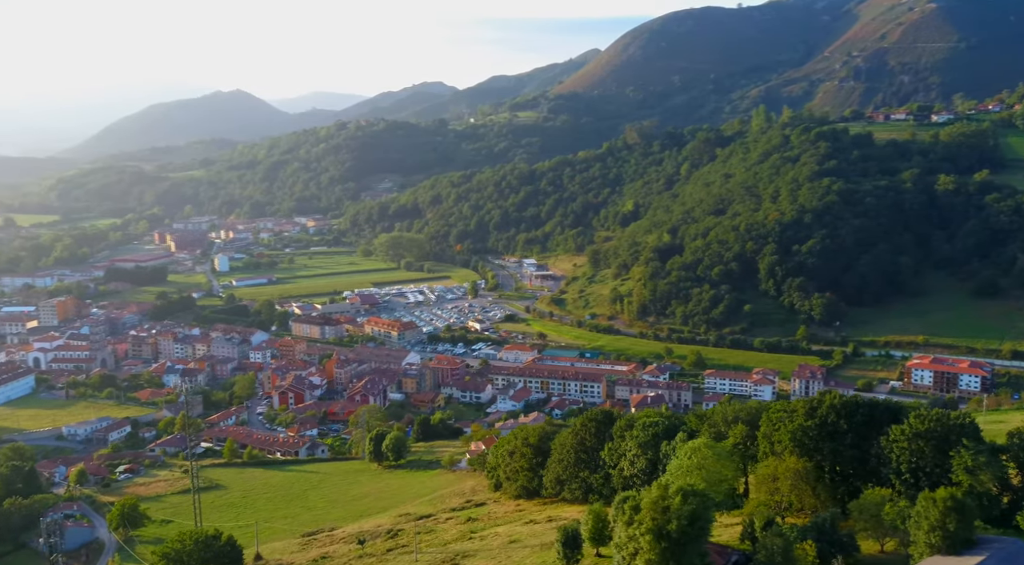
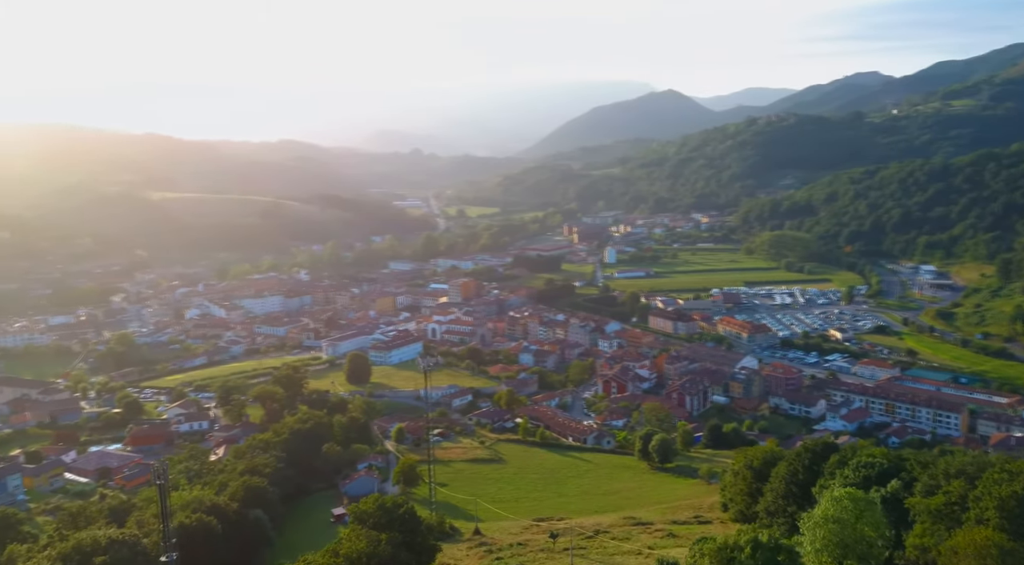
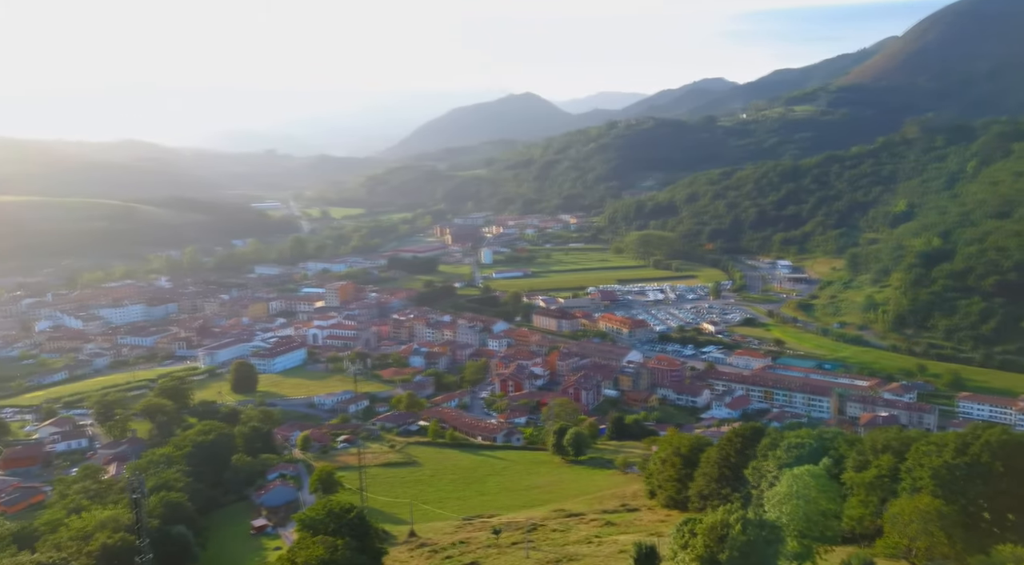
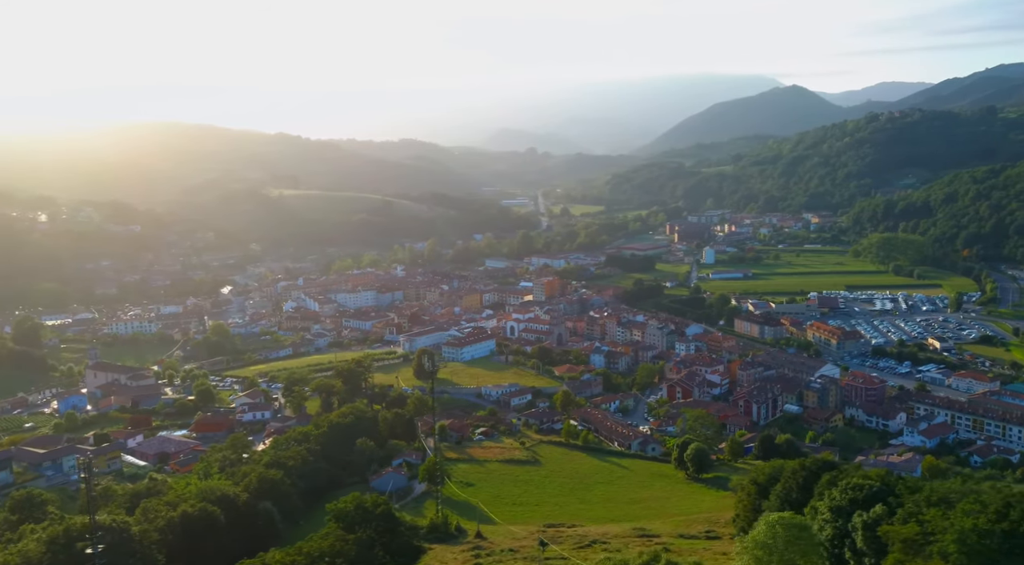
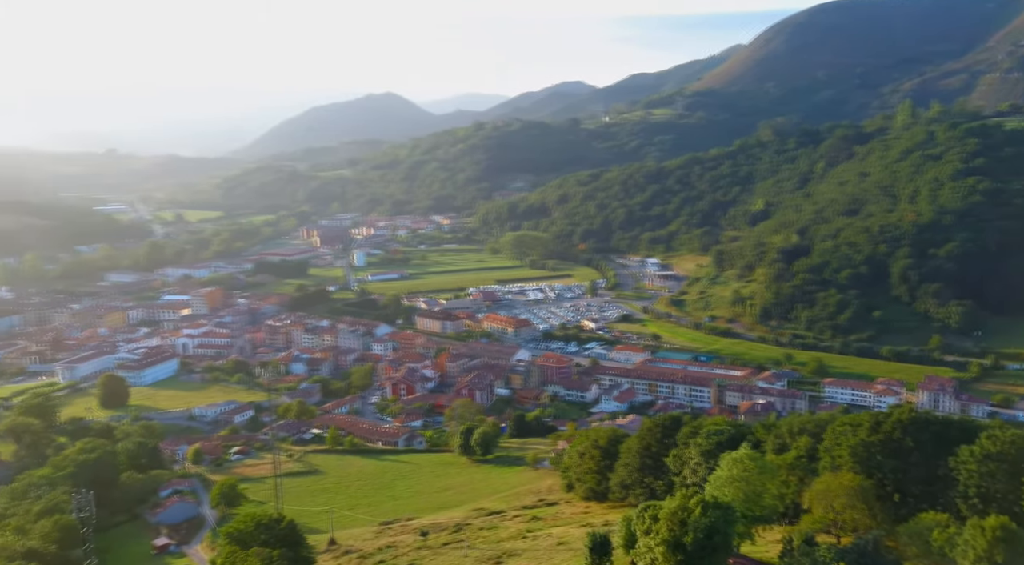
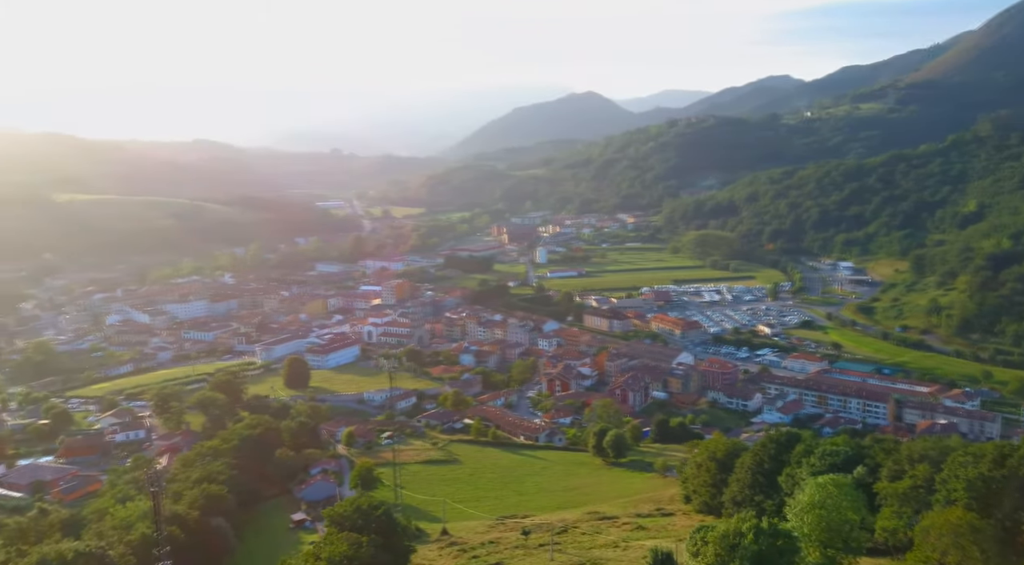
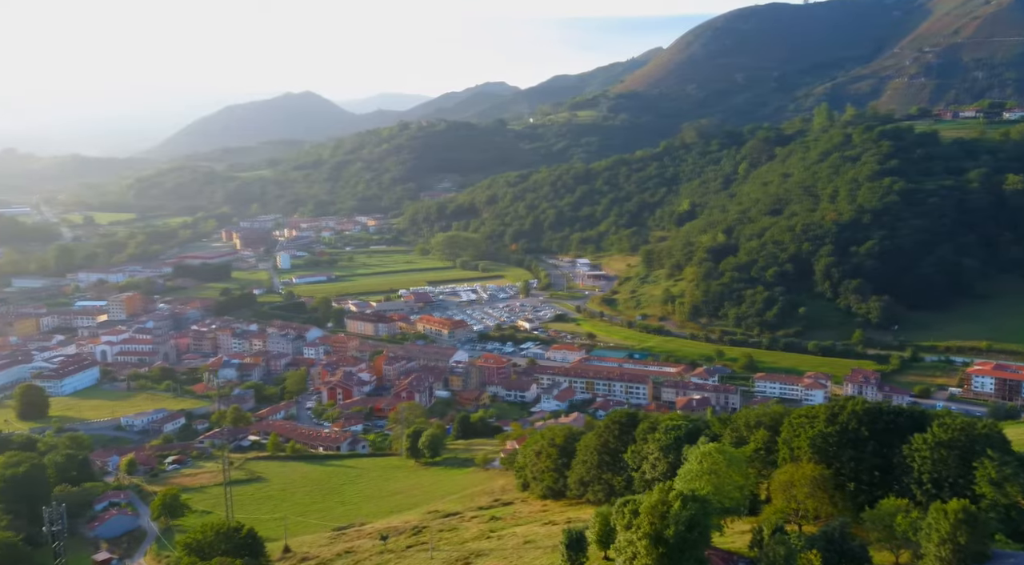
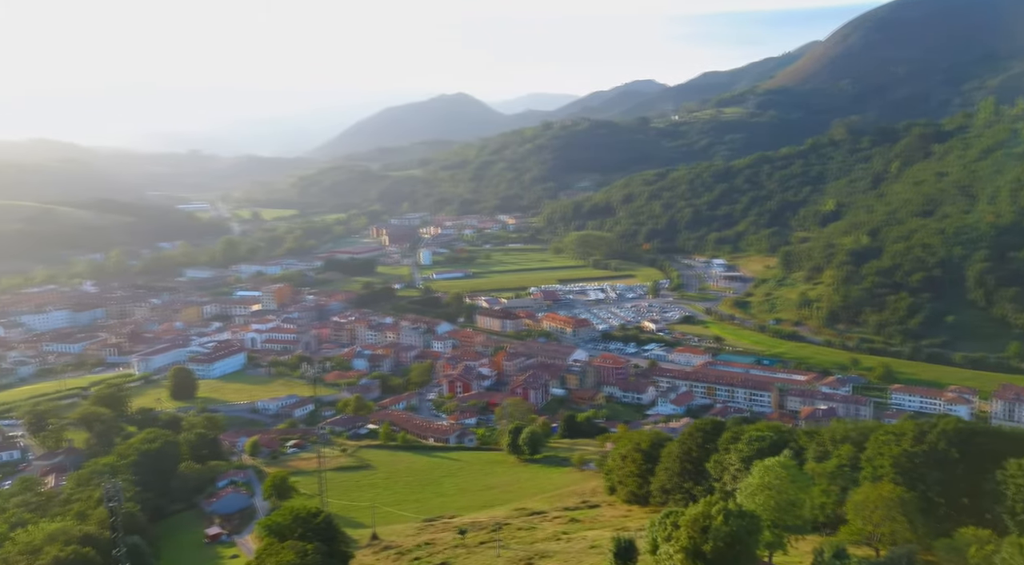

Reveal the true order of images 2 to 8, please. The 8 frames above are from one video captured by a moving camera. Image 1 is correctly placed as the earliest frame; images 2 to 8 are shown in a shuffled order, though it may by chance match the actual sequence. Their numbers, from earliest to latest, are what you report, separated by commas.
7, 5, 8, 3, 6, 2, 4
